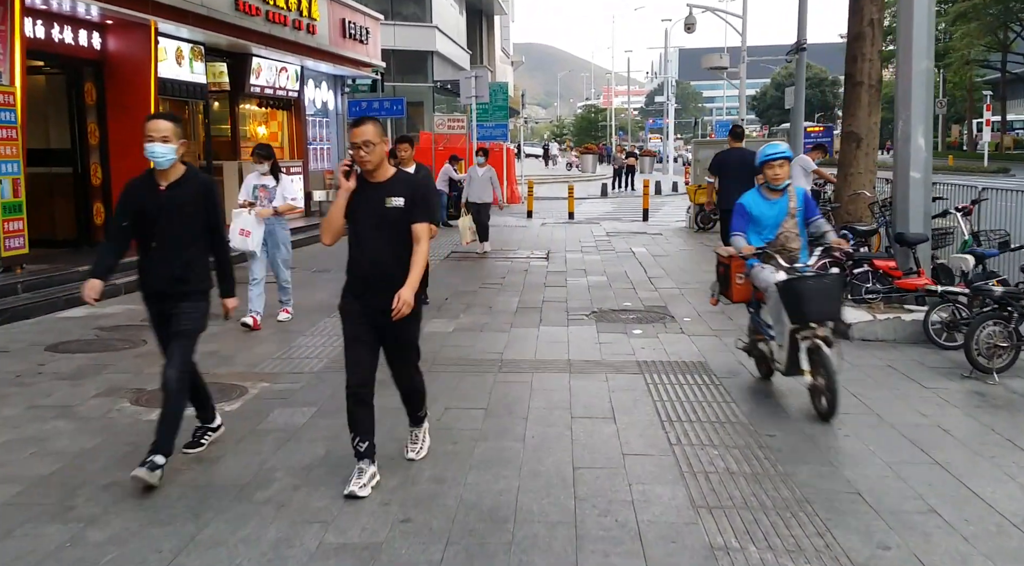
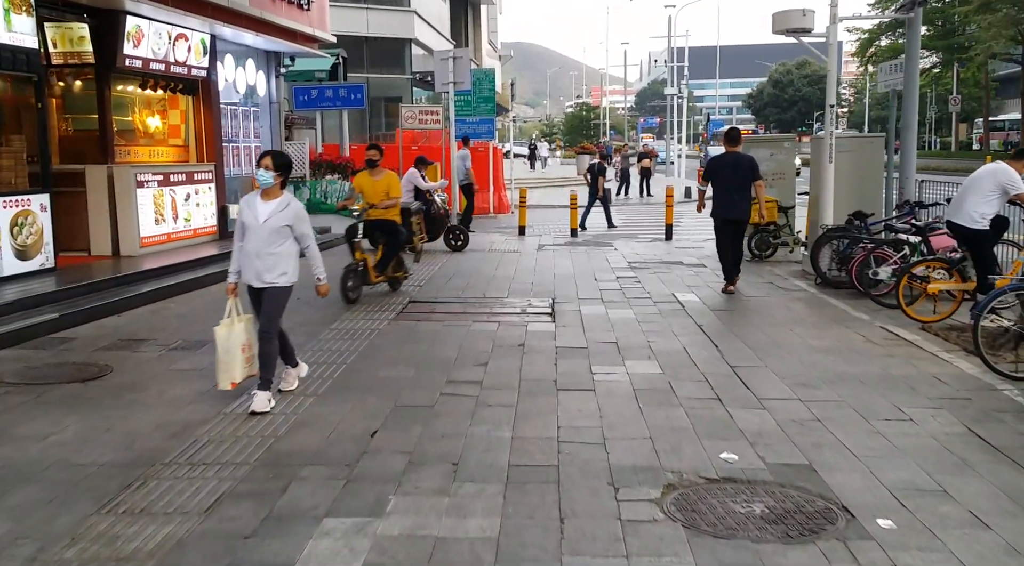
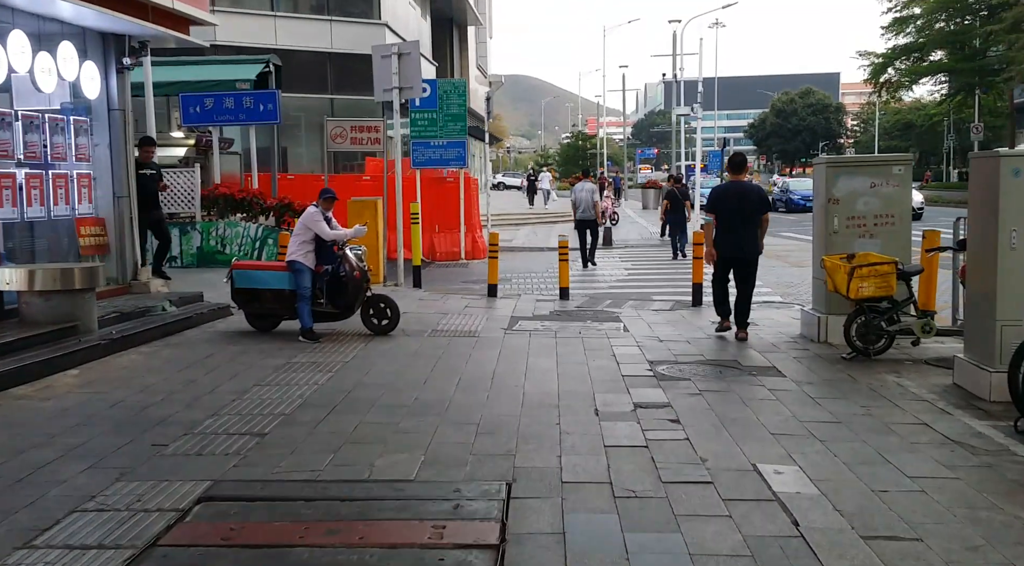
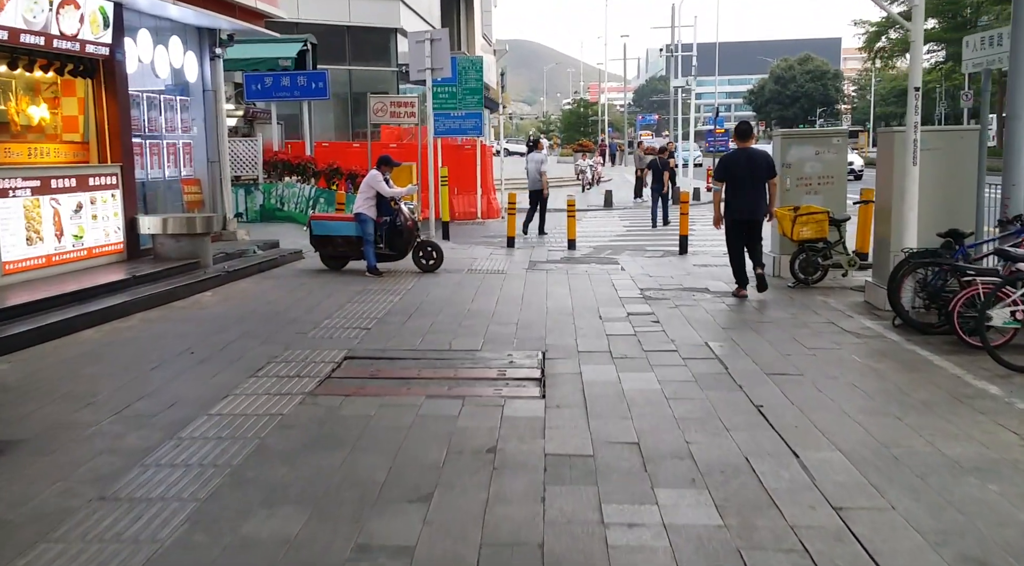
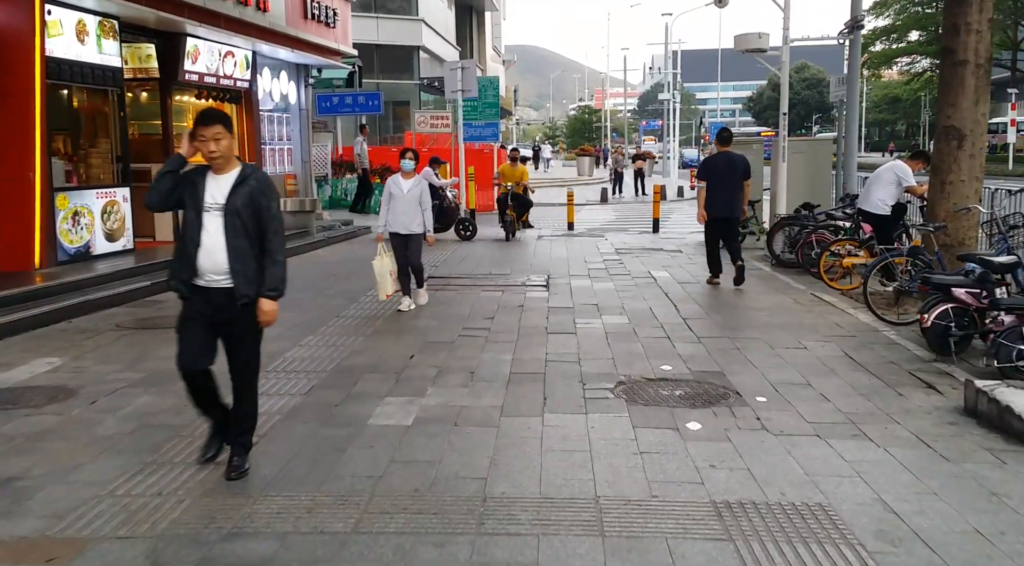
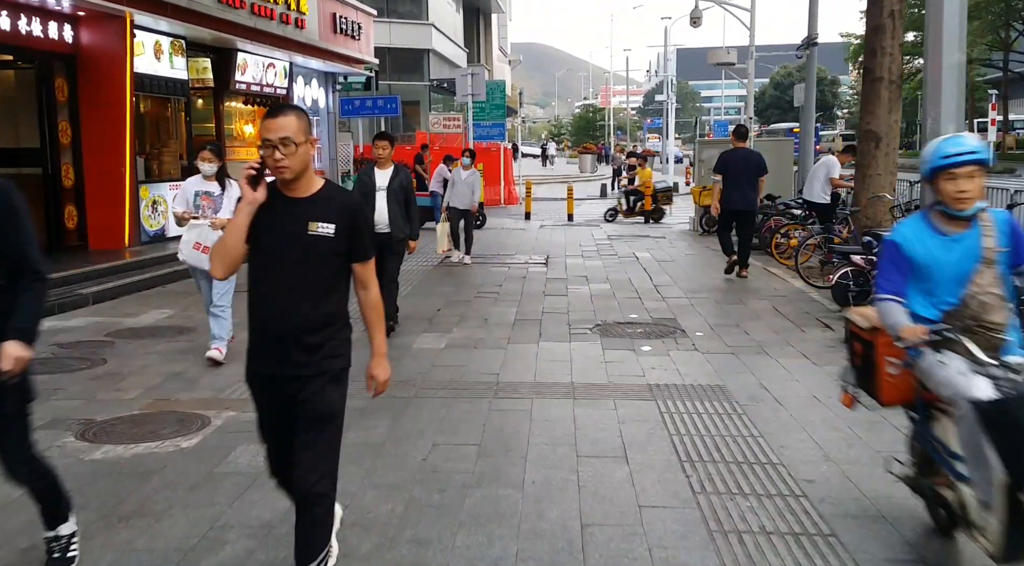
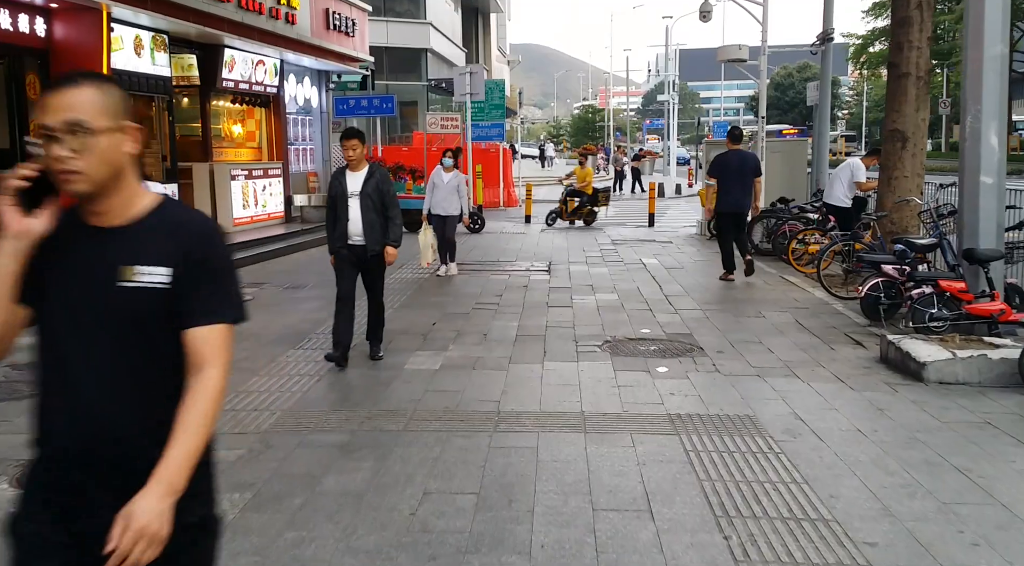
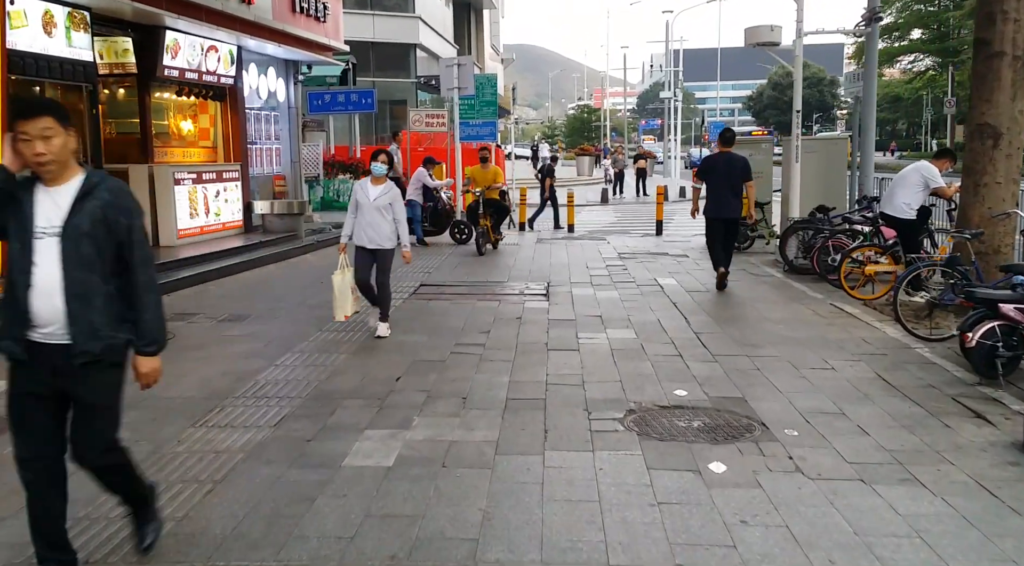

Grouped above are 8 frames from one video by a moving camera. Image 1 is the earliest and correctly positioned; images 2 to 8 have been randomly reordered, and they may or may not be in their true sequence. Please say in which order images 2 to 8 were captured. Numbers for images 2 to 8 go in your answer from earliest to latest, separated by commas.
6, 7, 5, 8, 2, 4, 3
